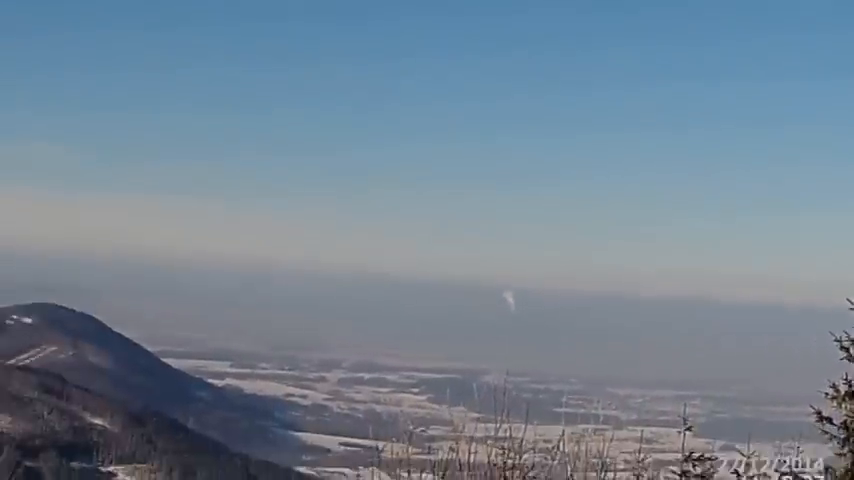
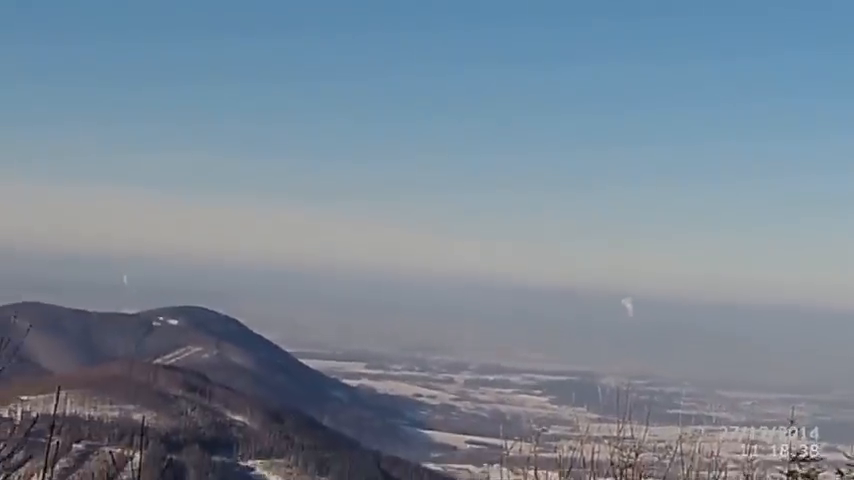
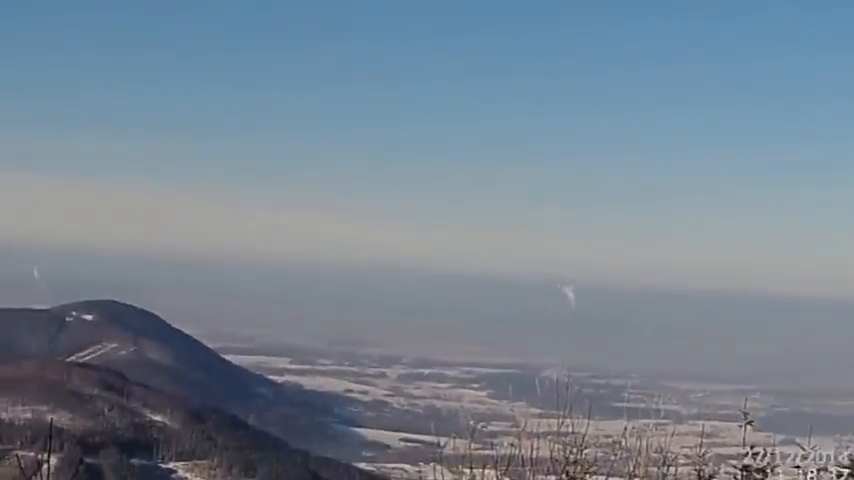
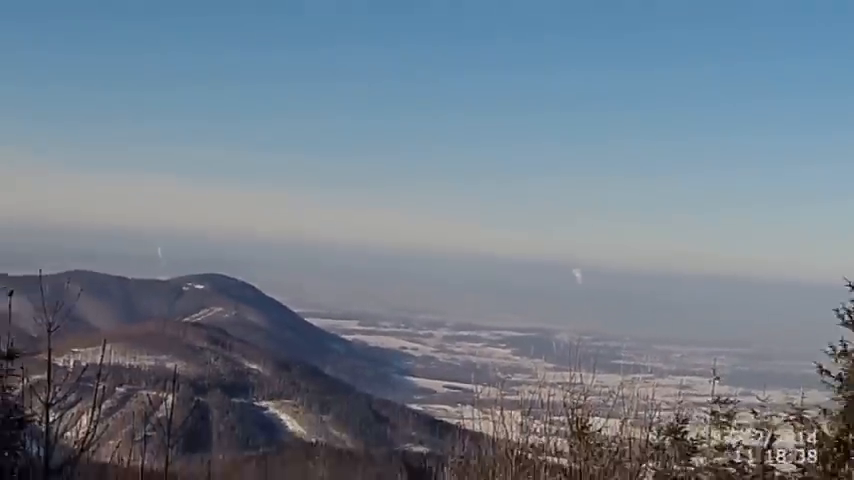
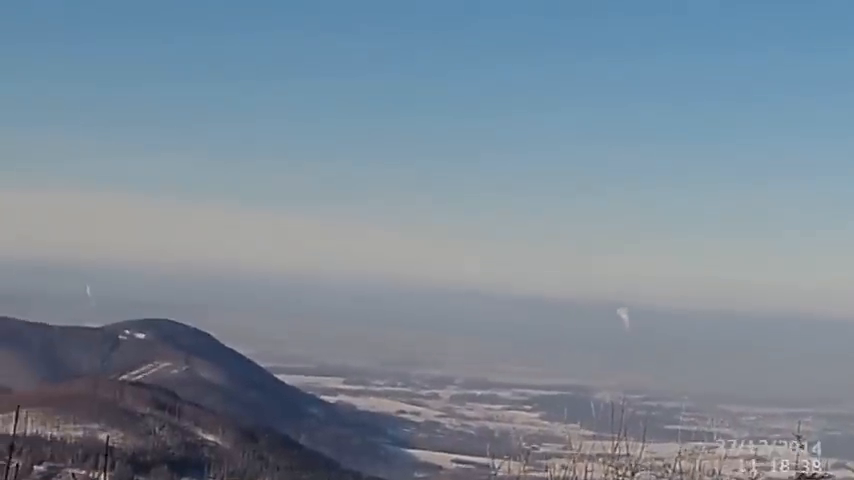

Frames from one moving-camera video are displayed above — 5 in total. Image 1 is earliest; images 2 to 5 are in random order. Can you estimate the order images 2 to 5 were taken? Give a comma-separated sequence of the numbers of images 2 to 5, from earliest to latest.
3, 5, 2, 4
